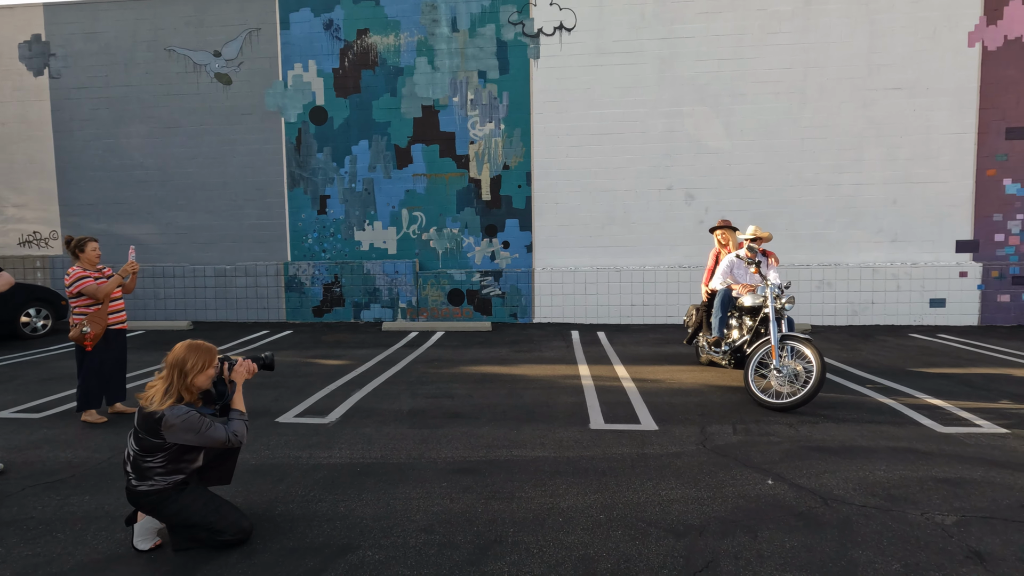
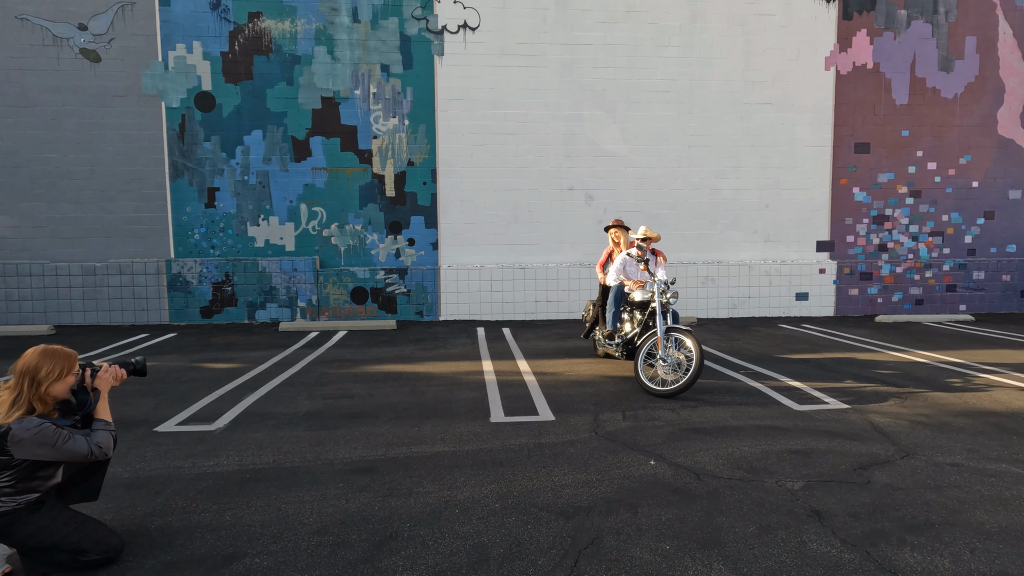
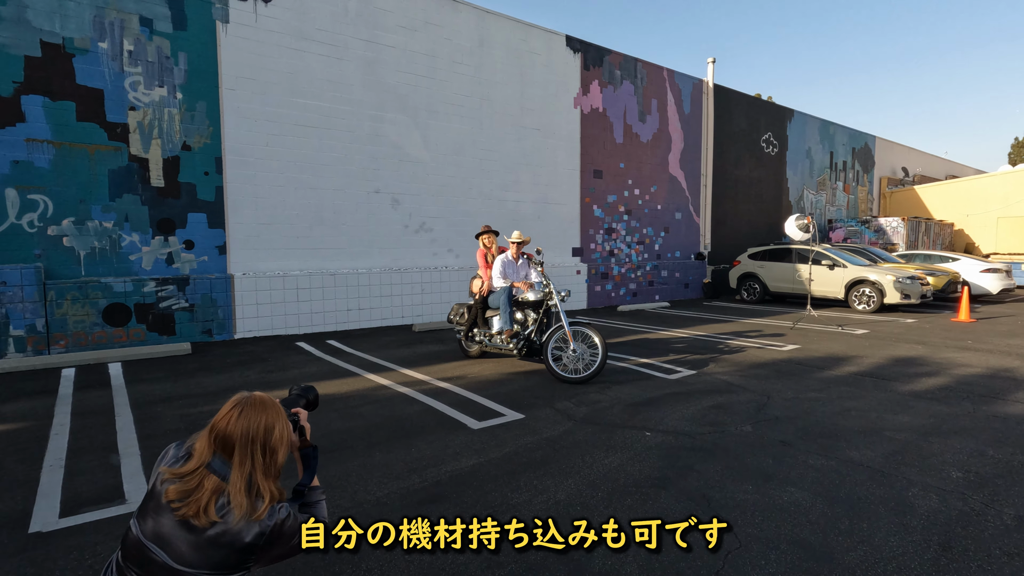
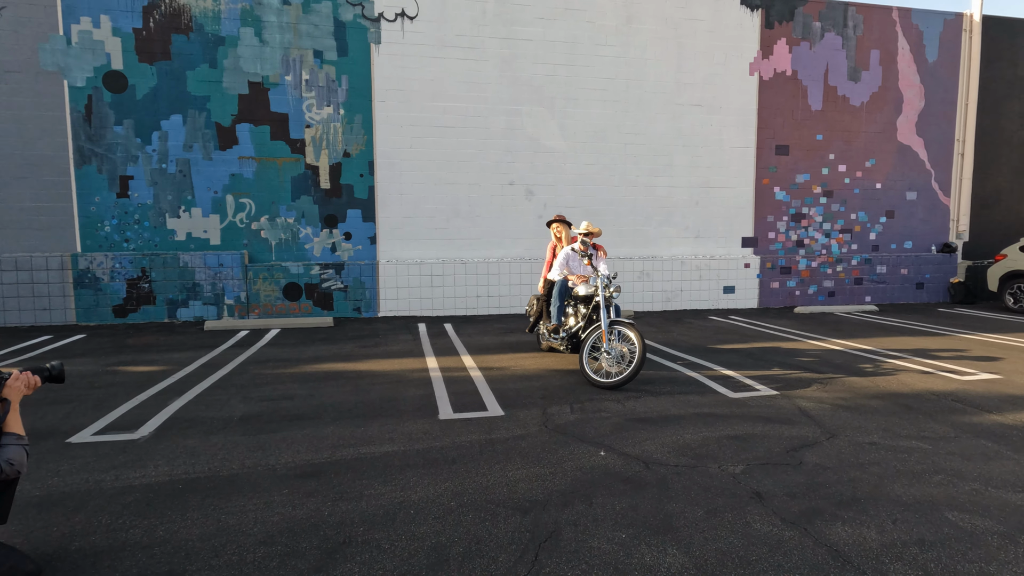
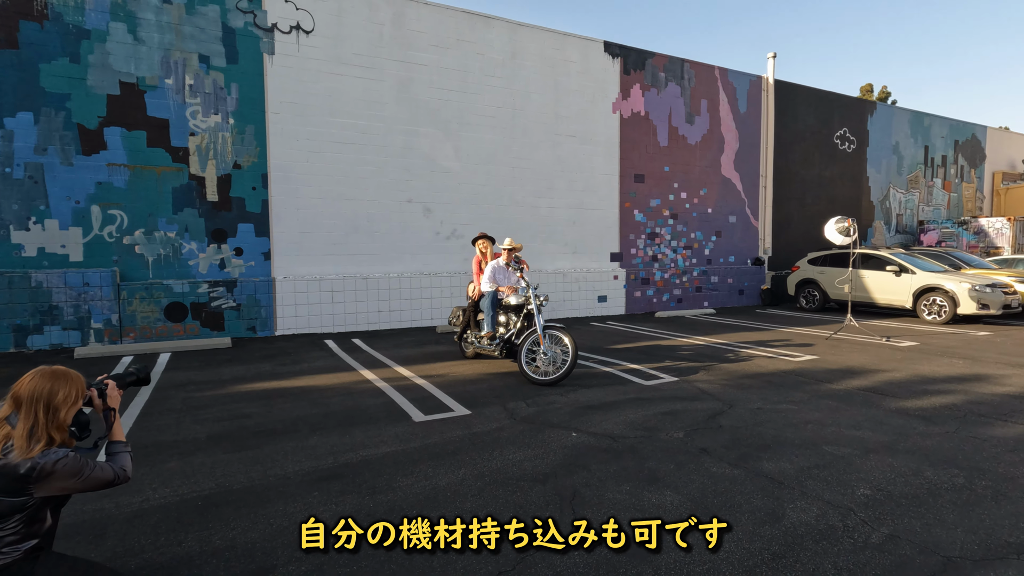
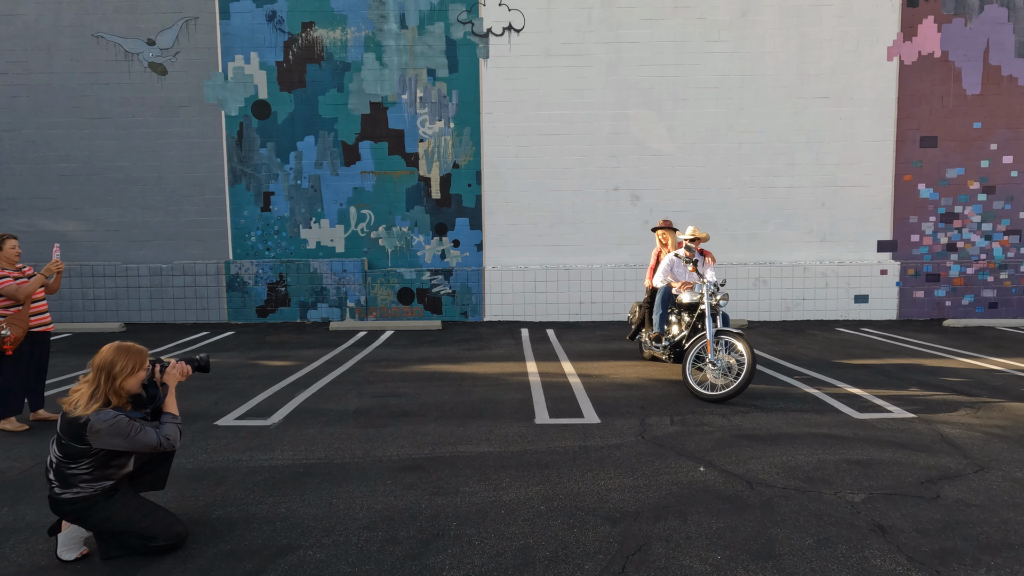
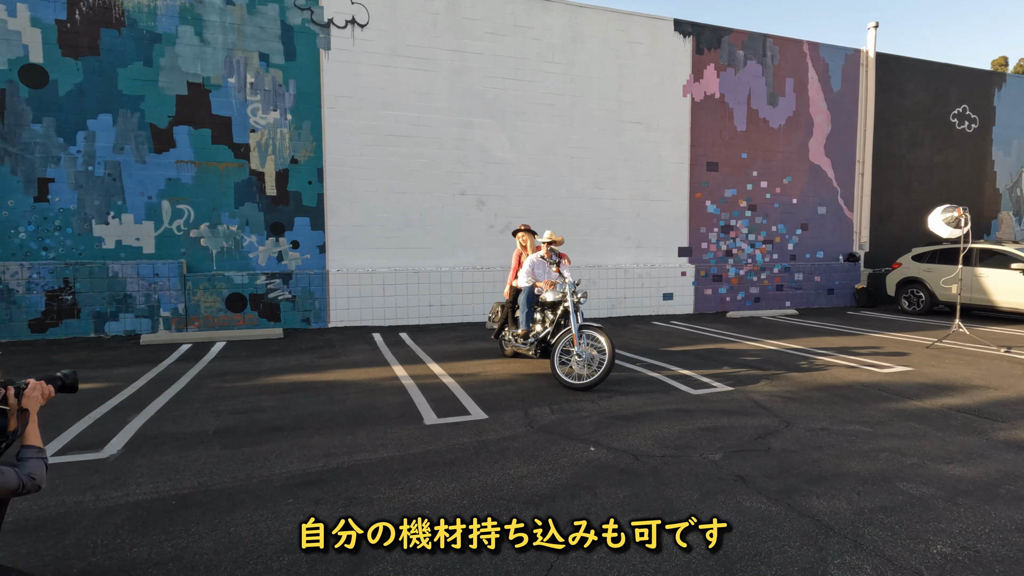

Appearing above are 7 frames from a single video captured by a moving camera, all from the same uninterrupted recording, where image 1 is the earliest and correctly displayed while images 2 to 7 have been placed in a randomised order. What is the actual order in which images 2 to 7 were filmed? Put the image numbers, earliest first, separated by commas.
6, 2, 4, 7, 5, 3
